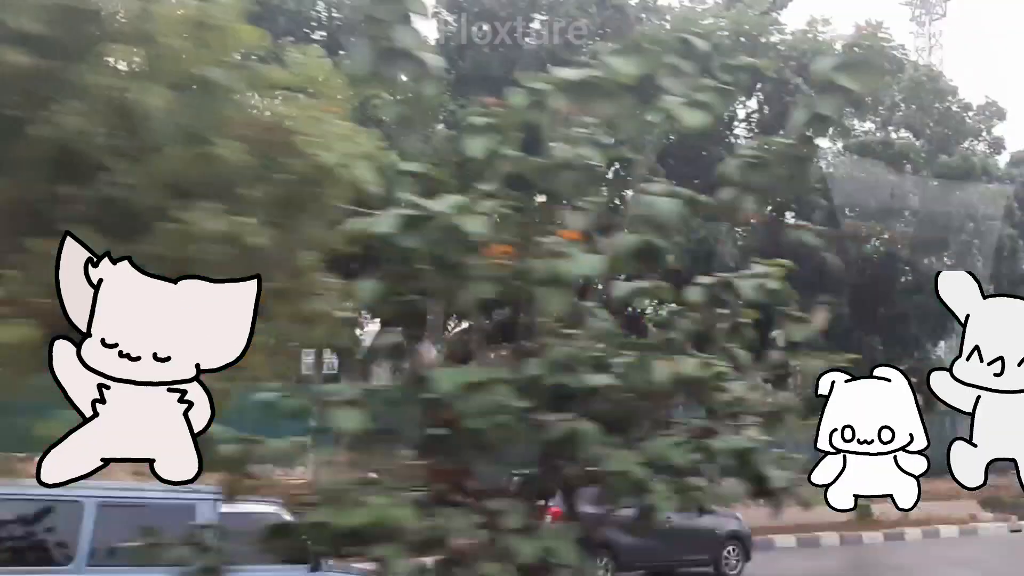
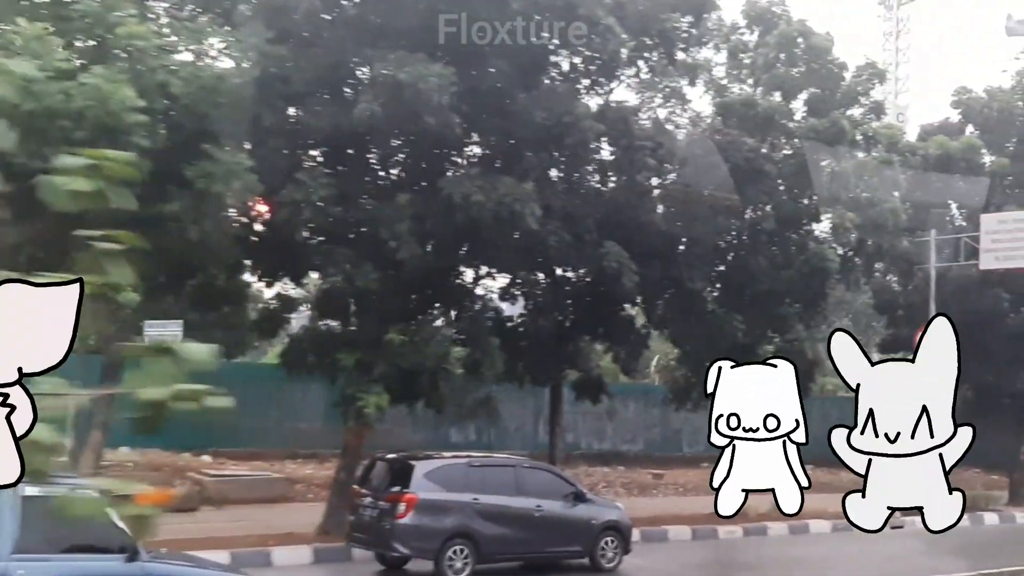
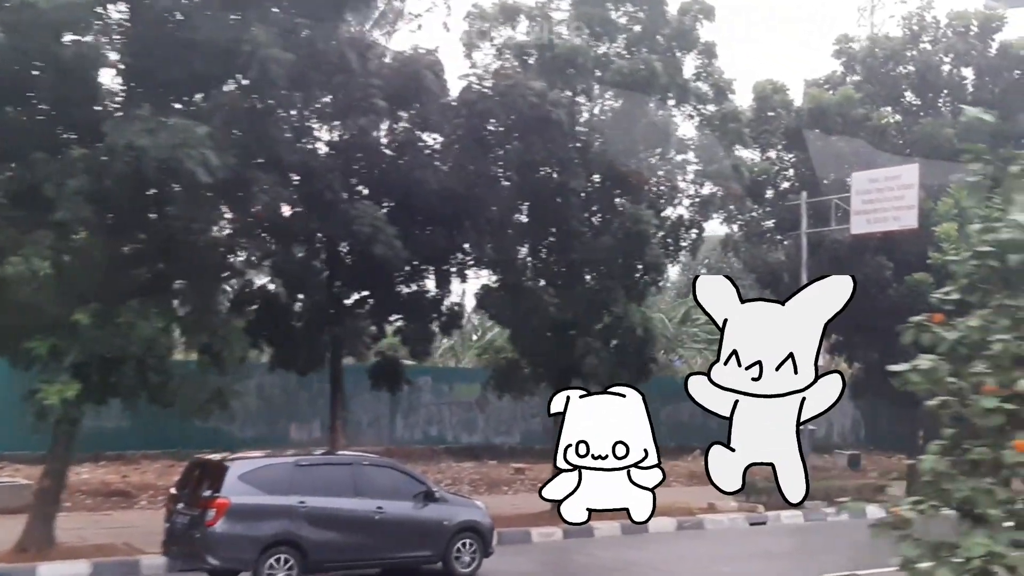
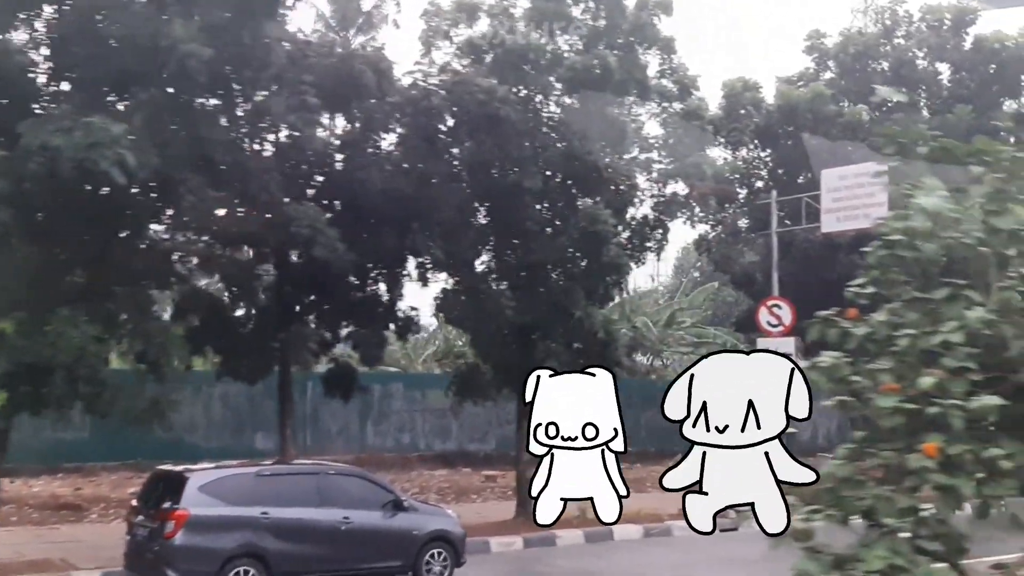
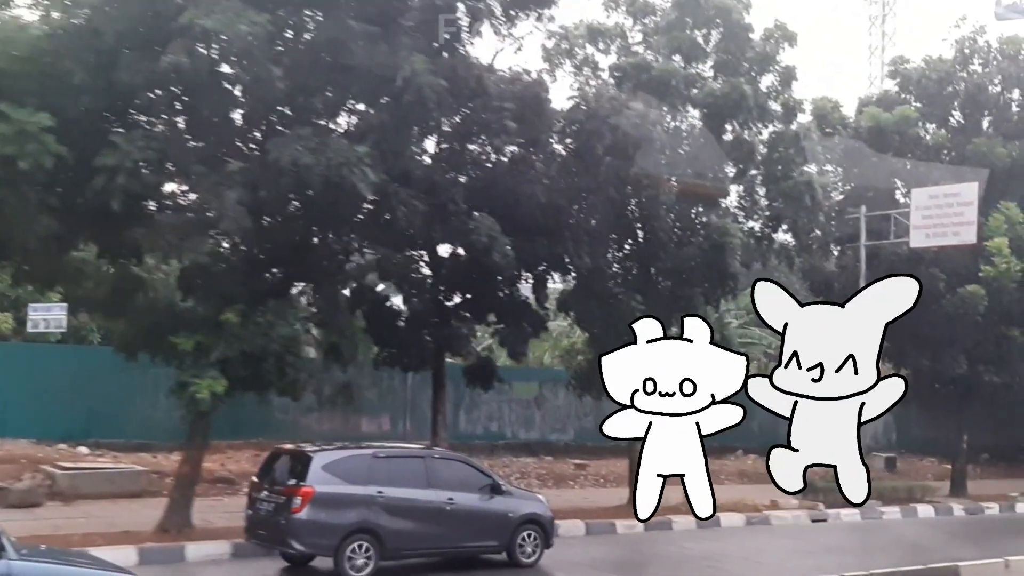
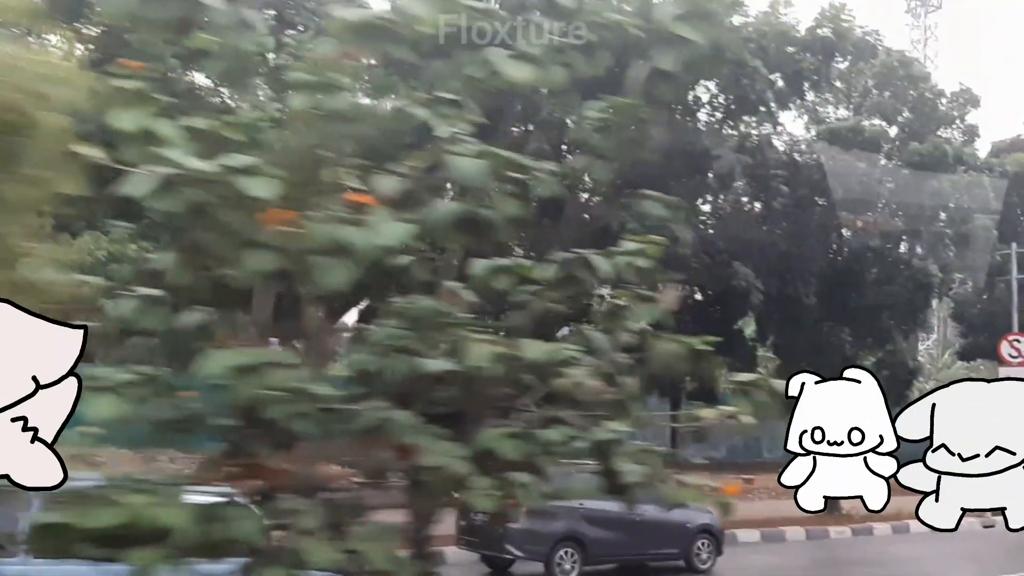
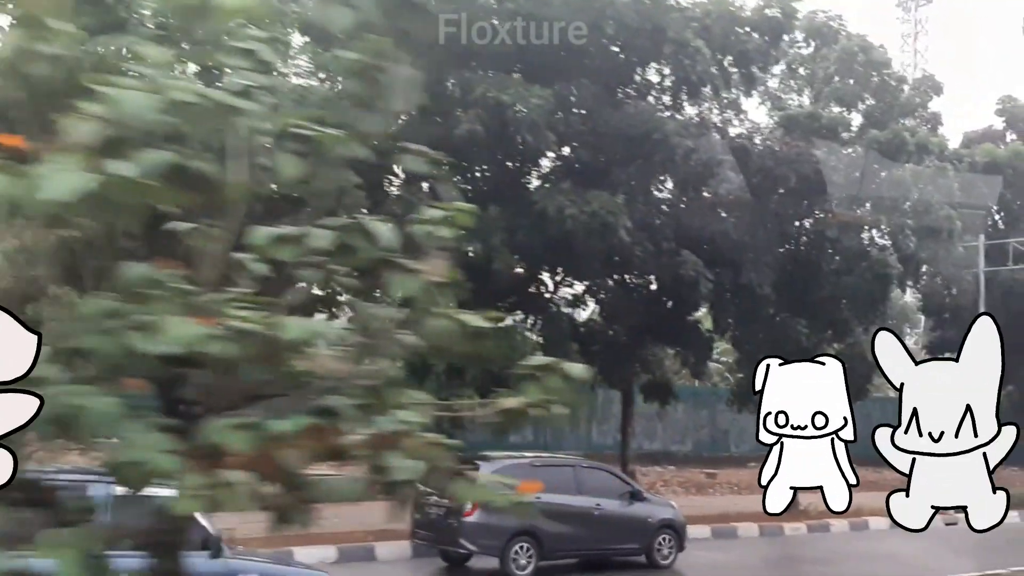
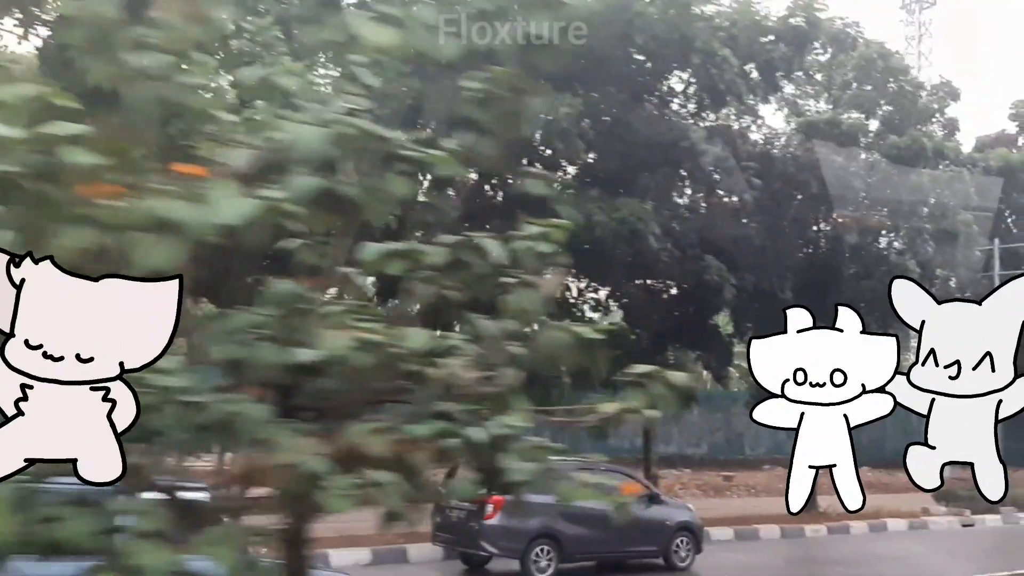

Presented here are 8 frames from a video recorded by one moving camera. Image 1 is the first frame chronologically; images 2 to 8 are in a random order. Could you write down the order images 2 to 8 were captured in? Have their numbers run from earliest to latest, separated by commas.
6, 8, 7, 2, 5, 3, 4
